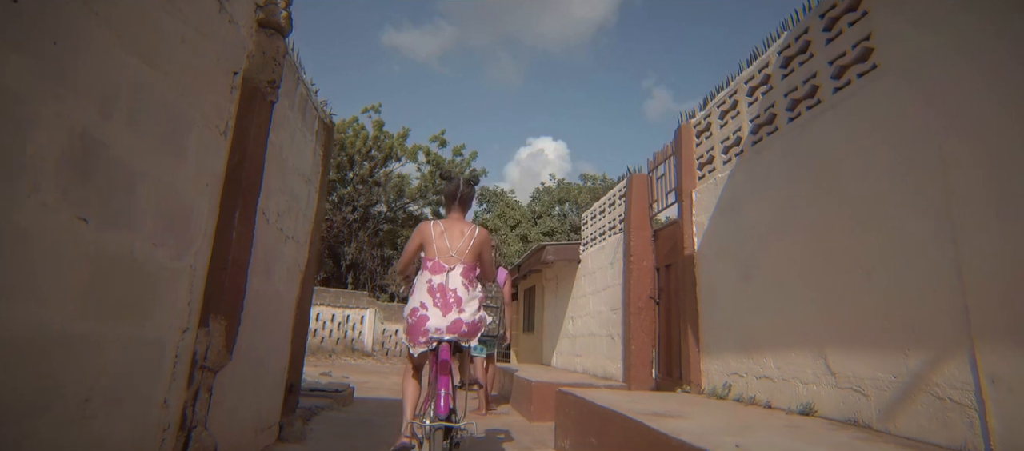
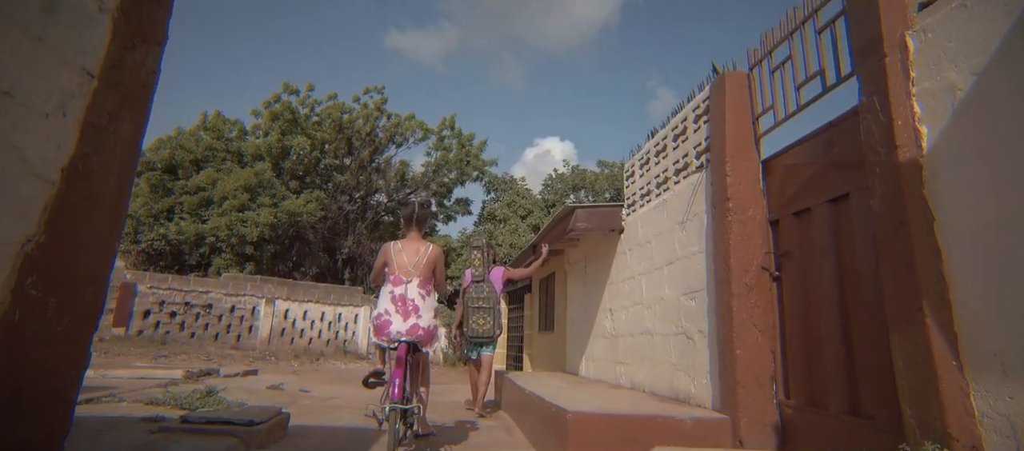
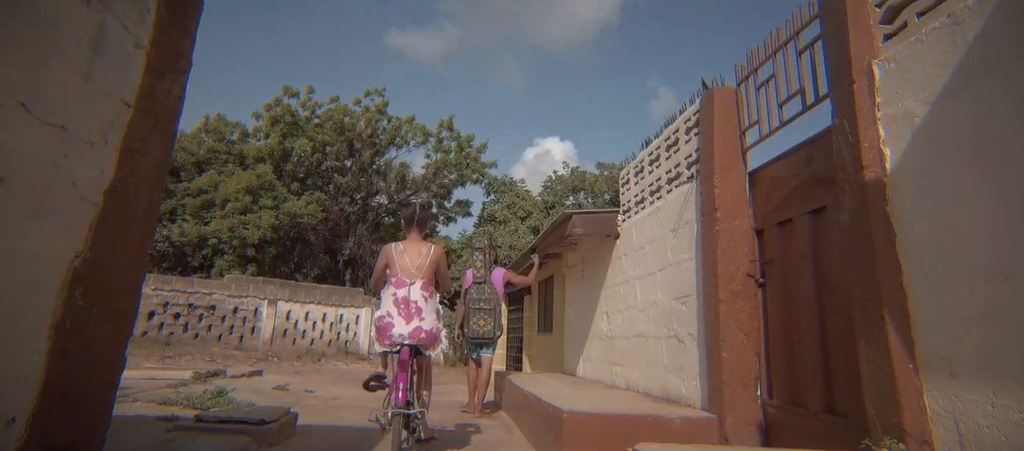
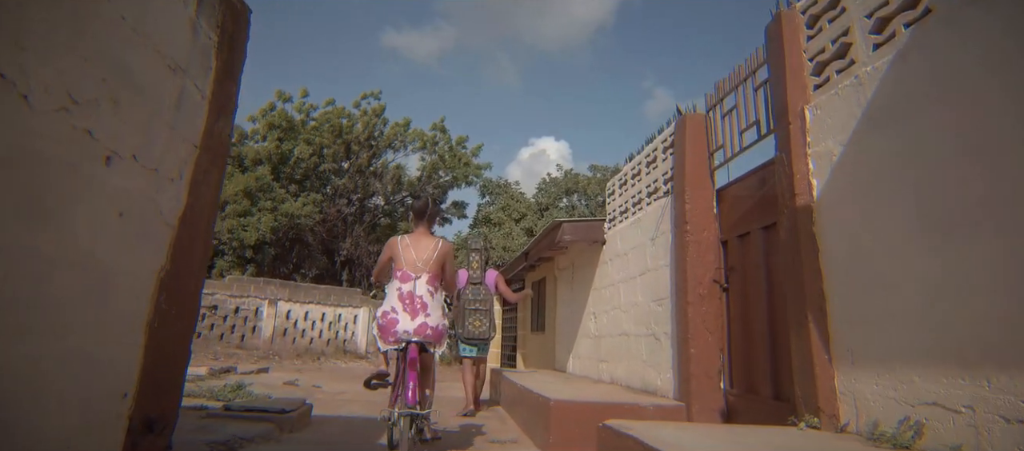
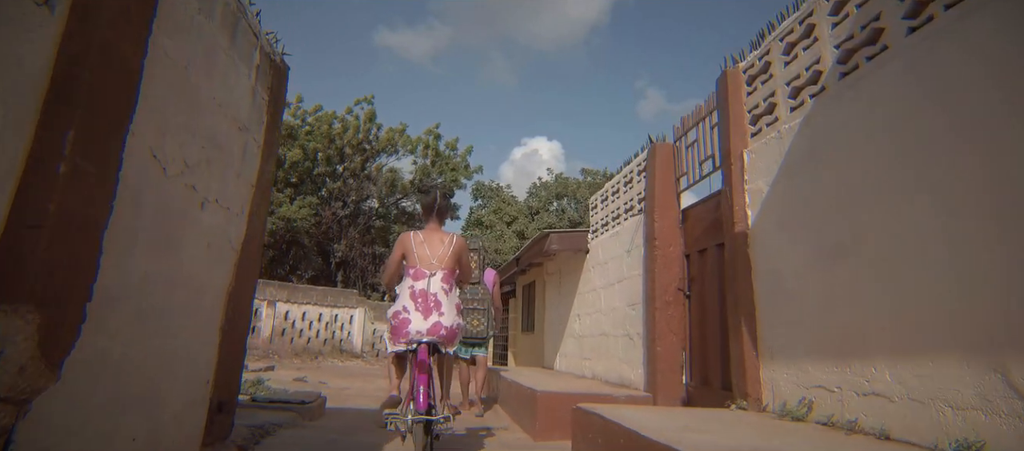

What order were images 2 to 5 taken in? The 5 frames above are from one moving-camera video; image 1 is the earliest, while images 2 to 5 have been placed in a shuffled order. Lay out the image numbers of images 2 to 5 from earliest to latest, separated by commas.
5, 4, 3, 2
